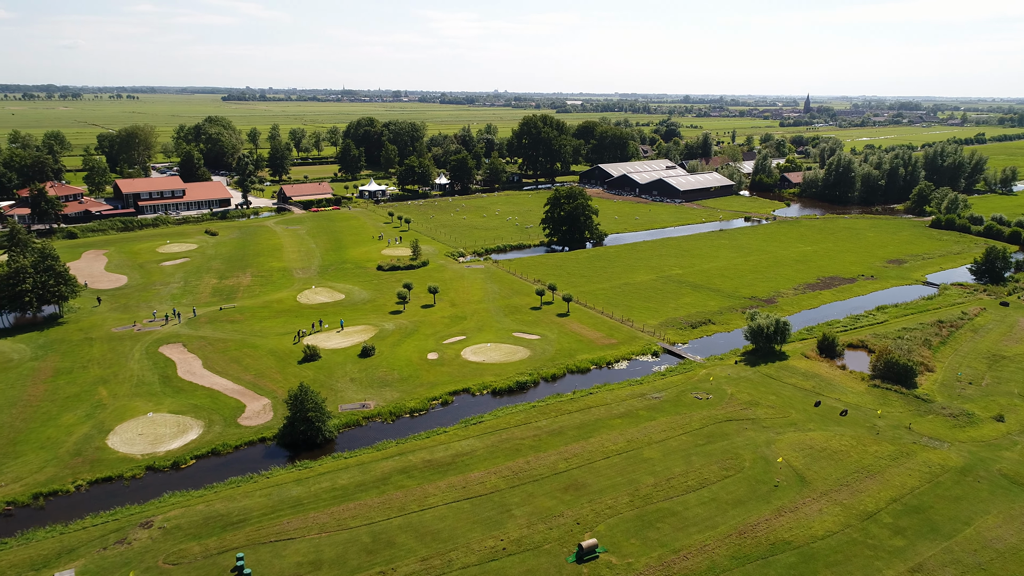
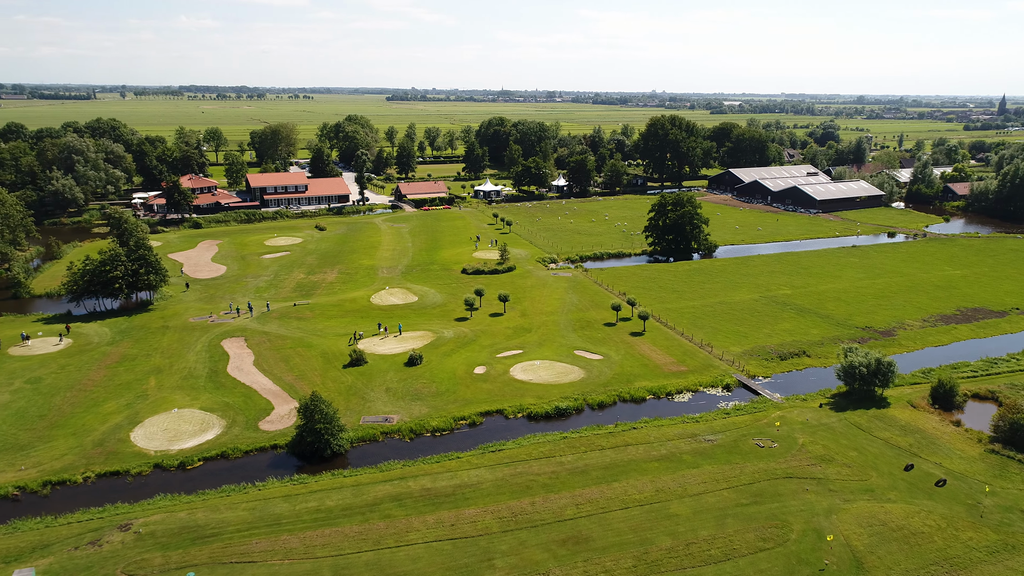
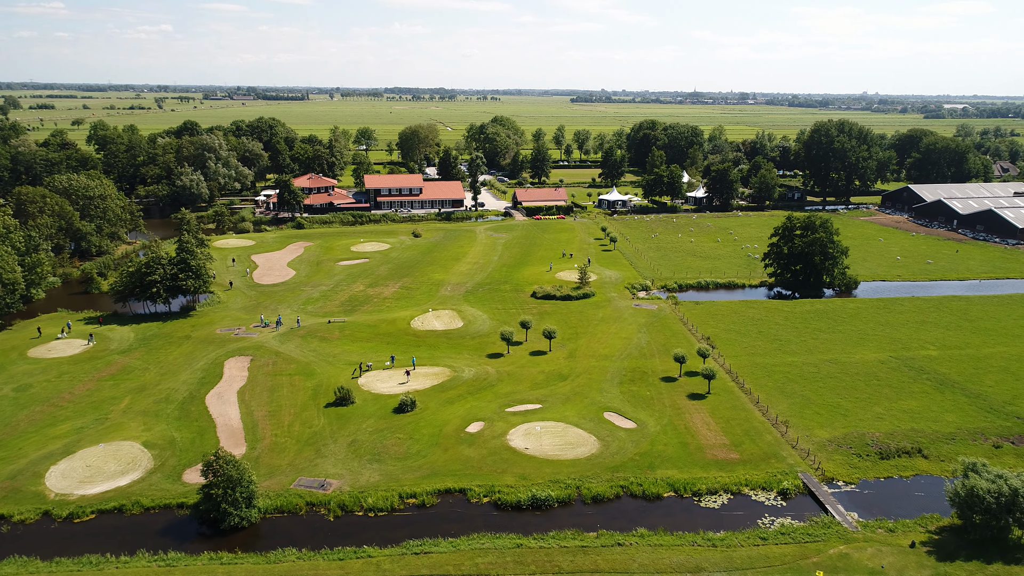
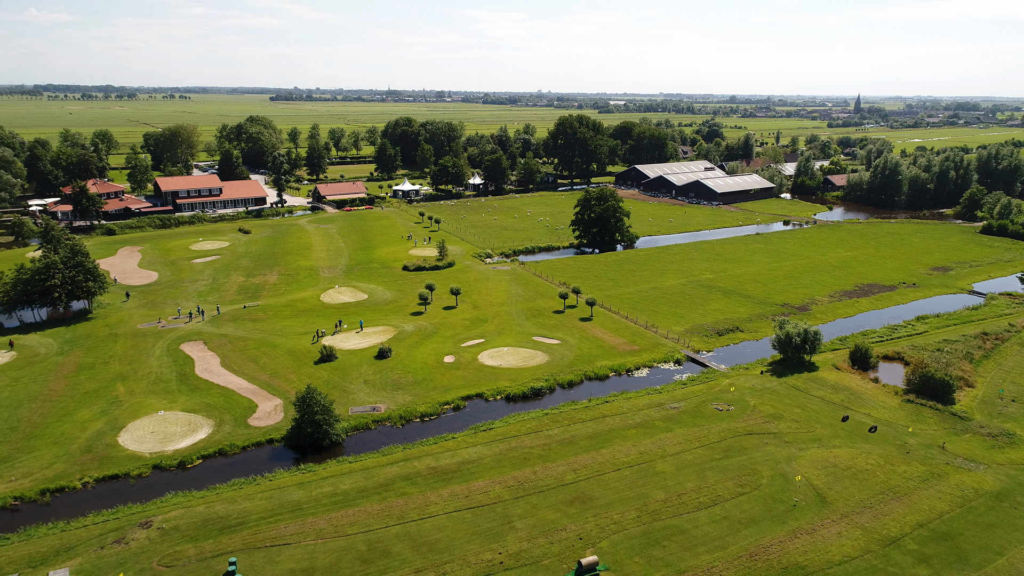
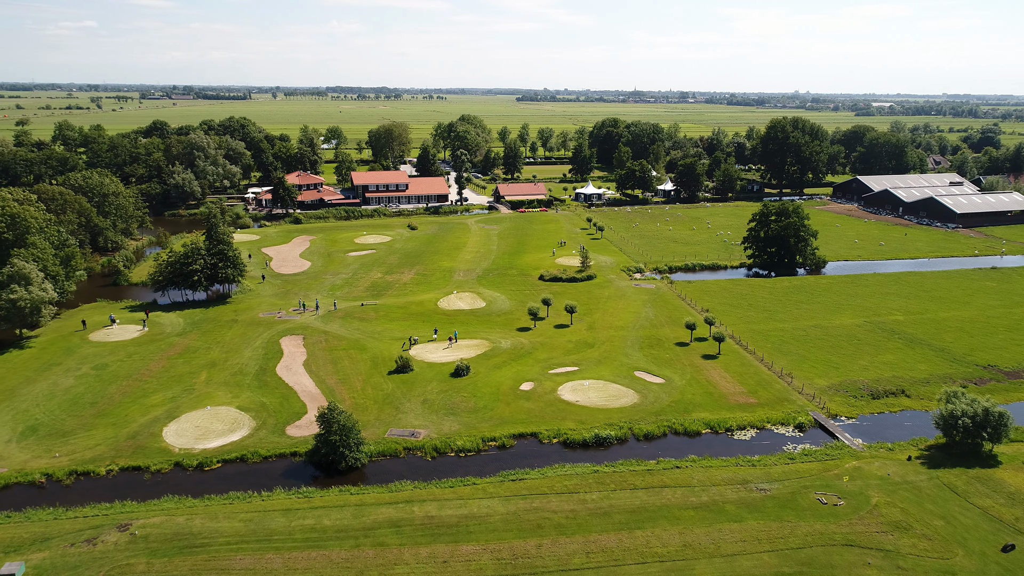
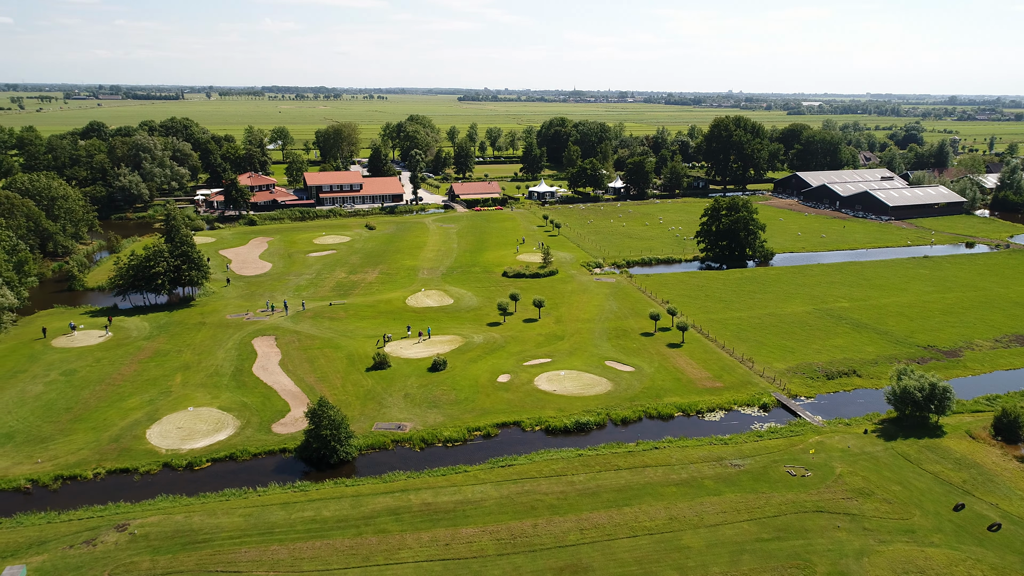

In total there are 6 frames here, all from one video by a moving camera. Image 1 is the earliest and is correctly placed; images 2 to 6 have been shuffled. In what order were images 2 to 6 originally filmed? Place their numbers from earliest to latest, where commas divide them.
4, 2, 6, 5, 3
